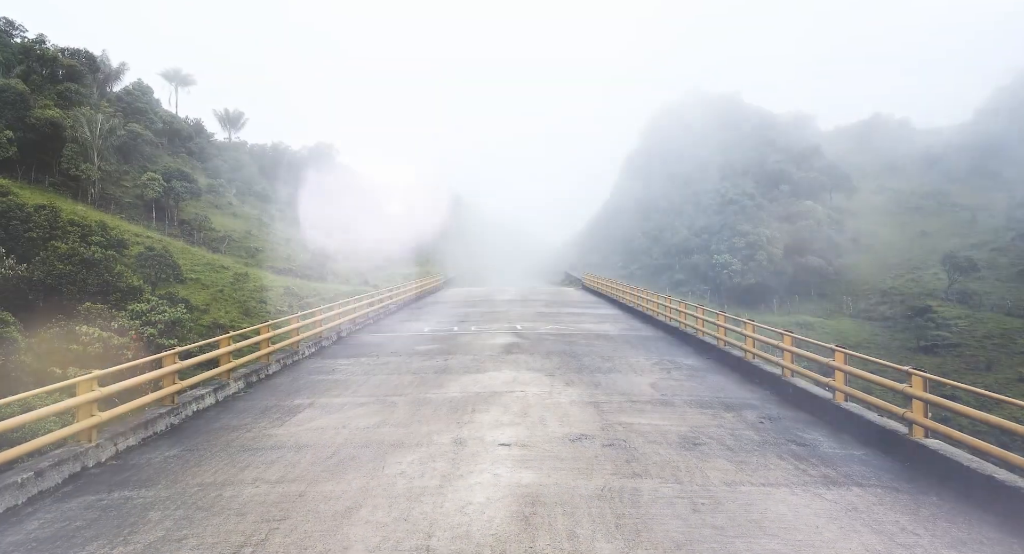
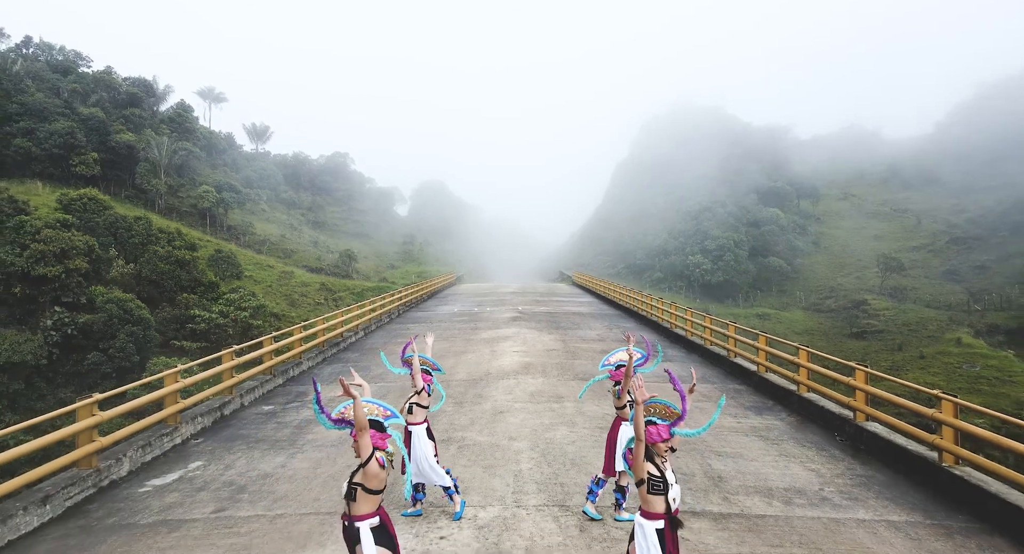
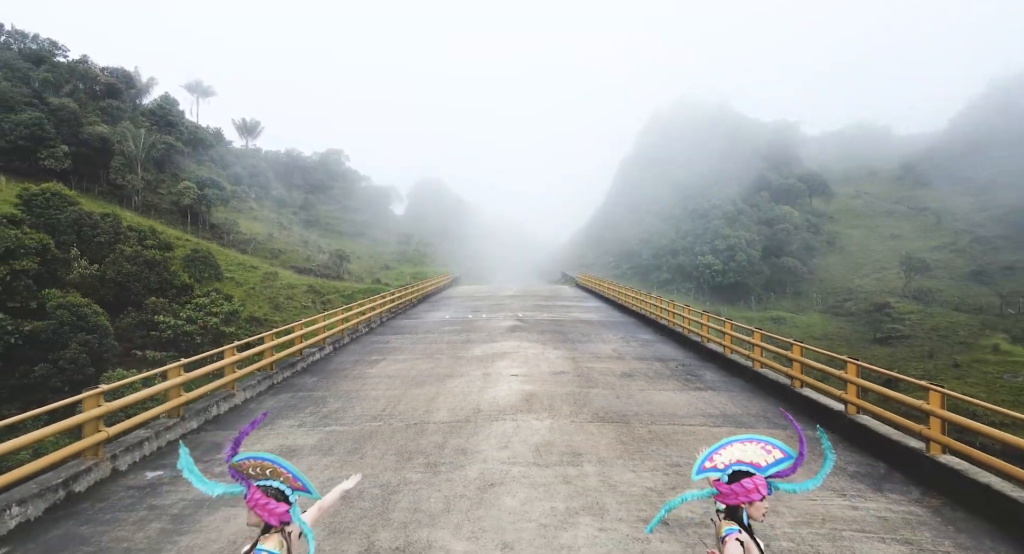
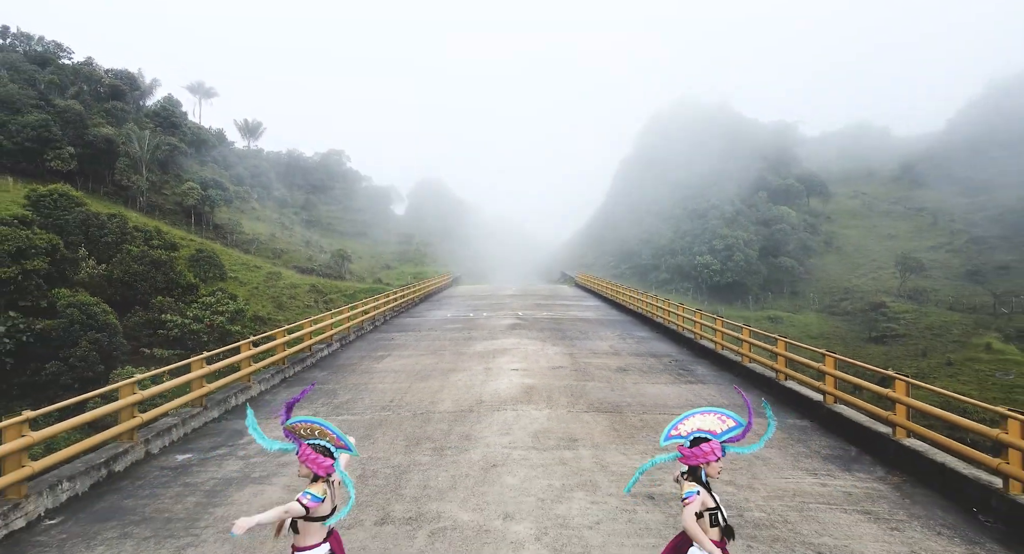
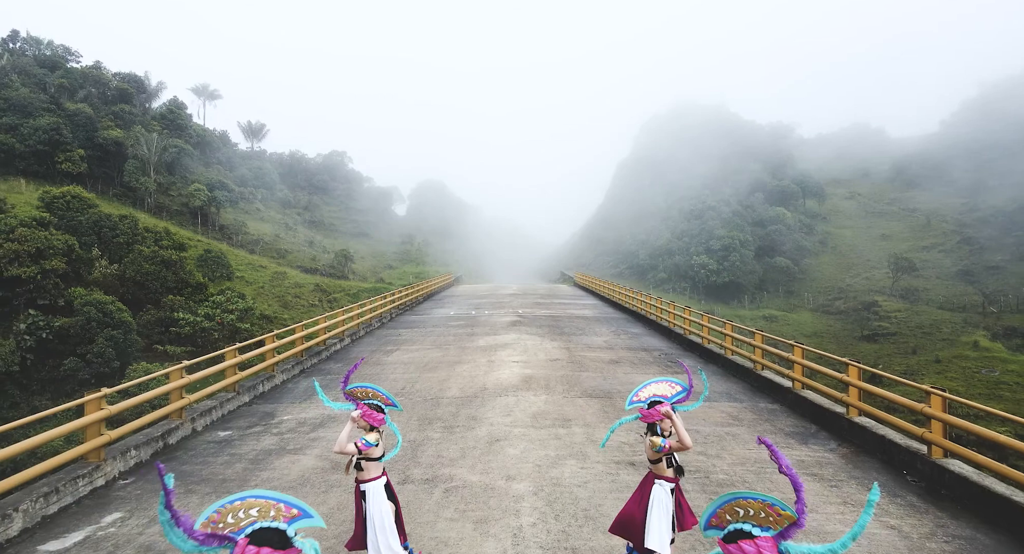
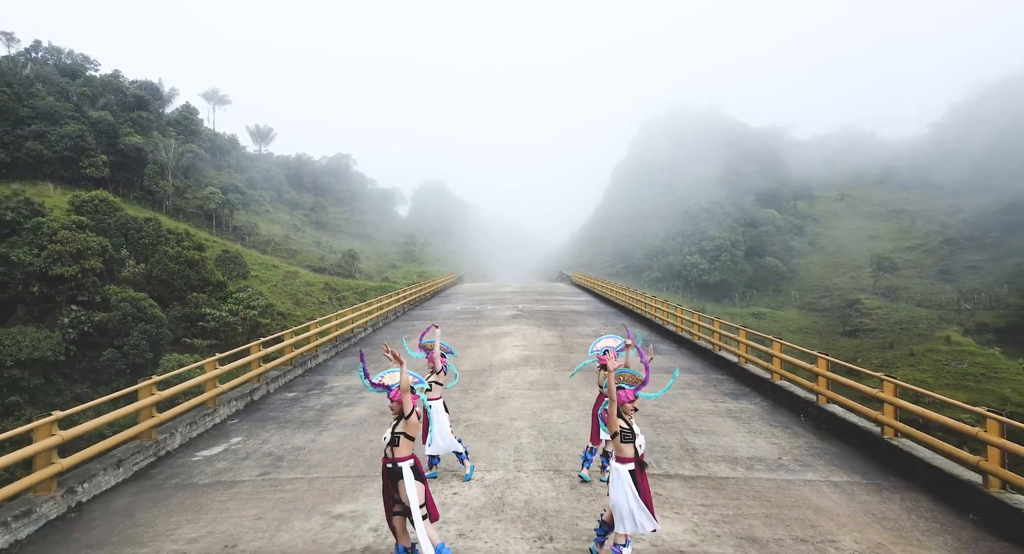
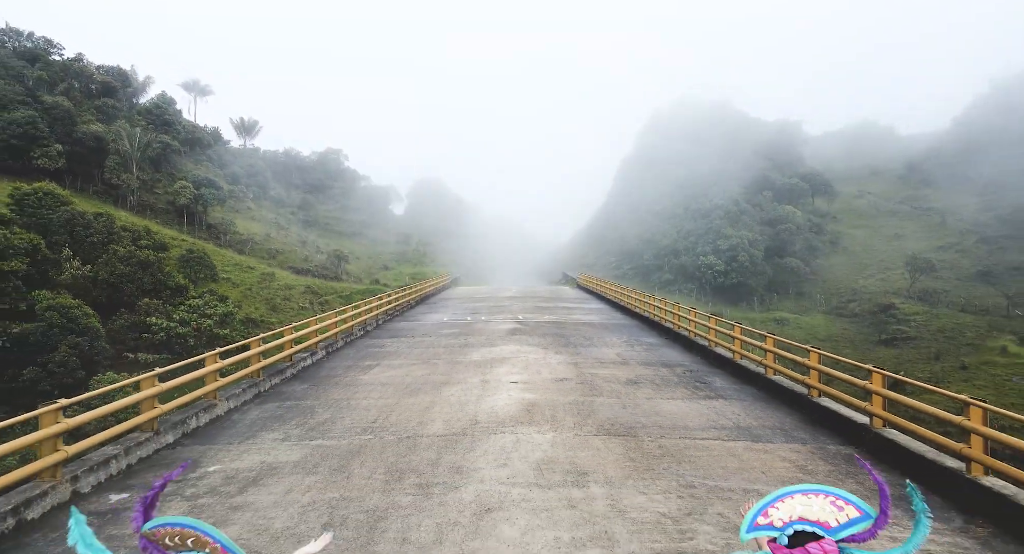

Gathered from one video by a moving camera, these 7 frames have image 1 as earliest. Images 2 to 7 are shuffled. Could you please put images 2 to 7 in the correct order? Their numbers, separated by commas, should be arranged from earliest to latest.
7, 3, 4, 5, 2, 6
